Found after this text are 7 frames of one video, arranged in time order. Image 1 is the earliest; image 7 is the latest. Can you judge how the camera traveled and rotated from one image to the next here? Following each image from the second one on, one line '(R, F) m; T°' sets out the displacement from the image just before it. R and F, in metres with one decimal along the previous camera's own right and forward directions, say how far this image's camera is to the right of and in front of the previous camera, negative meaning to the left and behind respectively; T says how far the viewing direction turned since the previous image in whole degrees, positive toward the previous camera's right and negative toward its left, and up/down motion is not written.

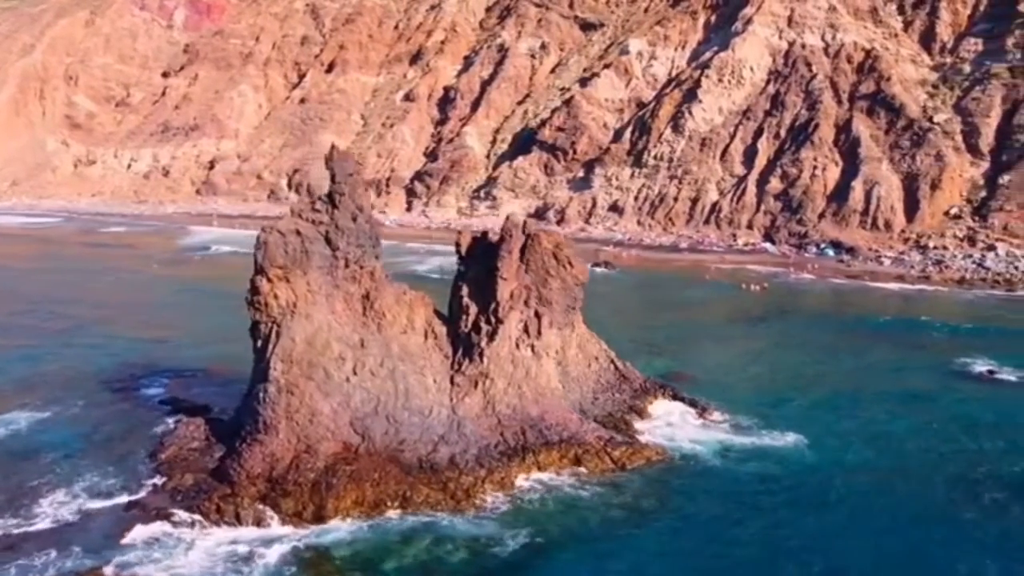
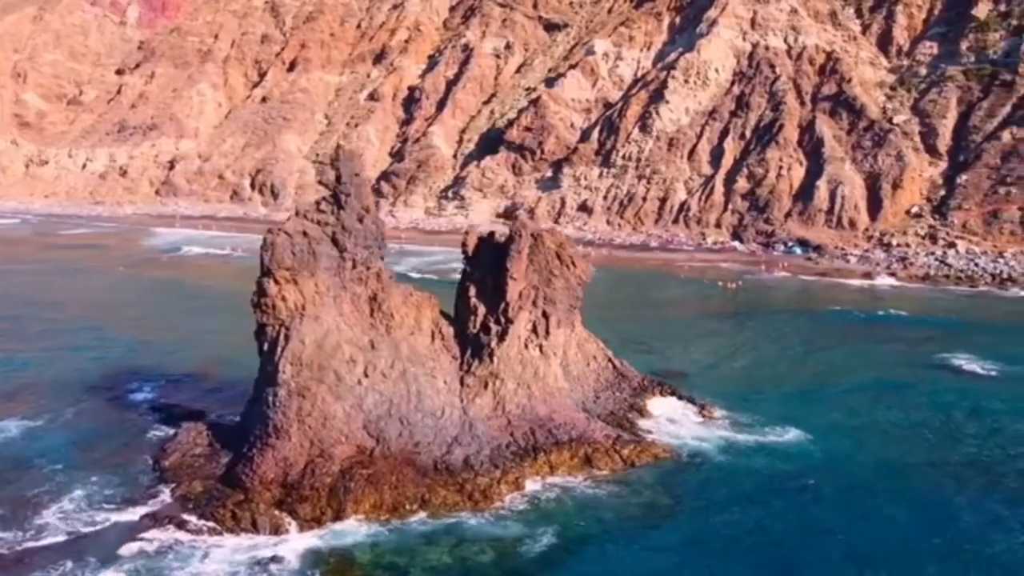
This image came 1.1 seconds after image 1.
(-2.1, -0.2) m; +4°
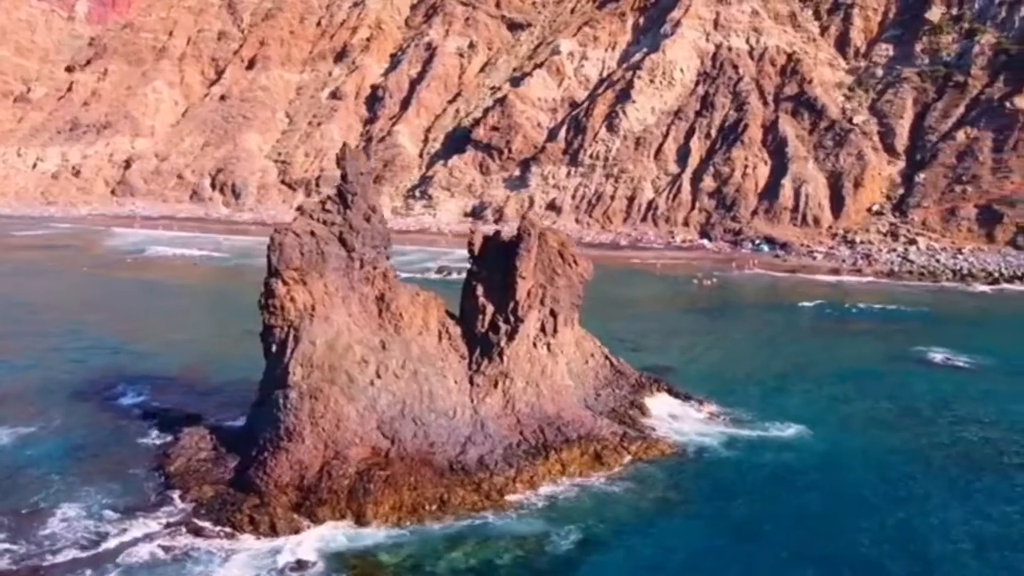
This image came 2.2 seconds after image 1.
(-2.2, -0.1) m; +4°
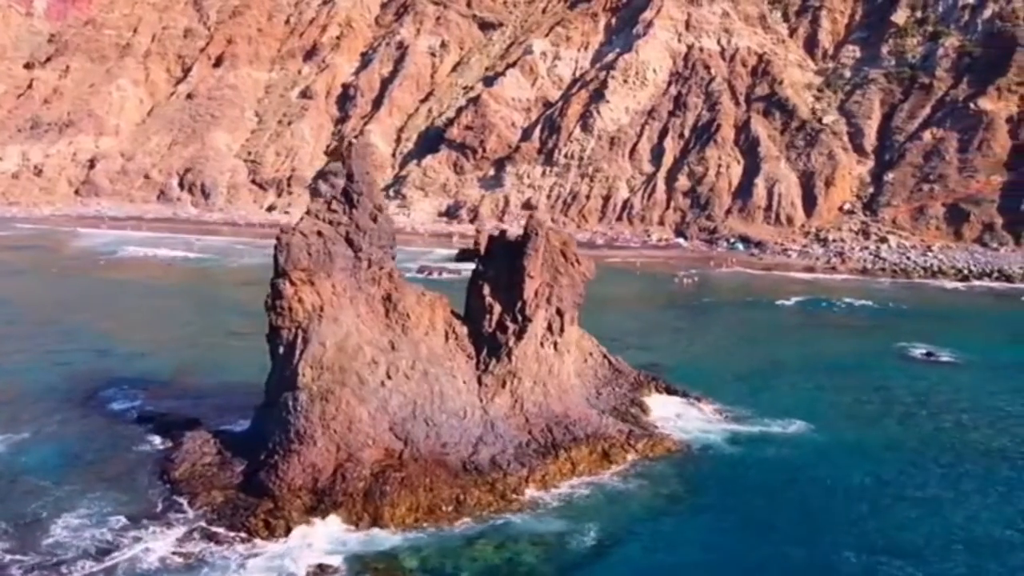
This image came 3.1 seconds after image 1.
(-1.7, 0.0) m; +3°
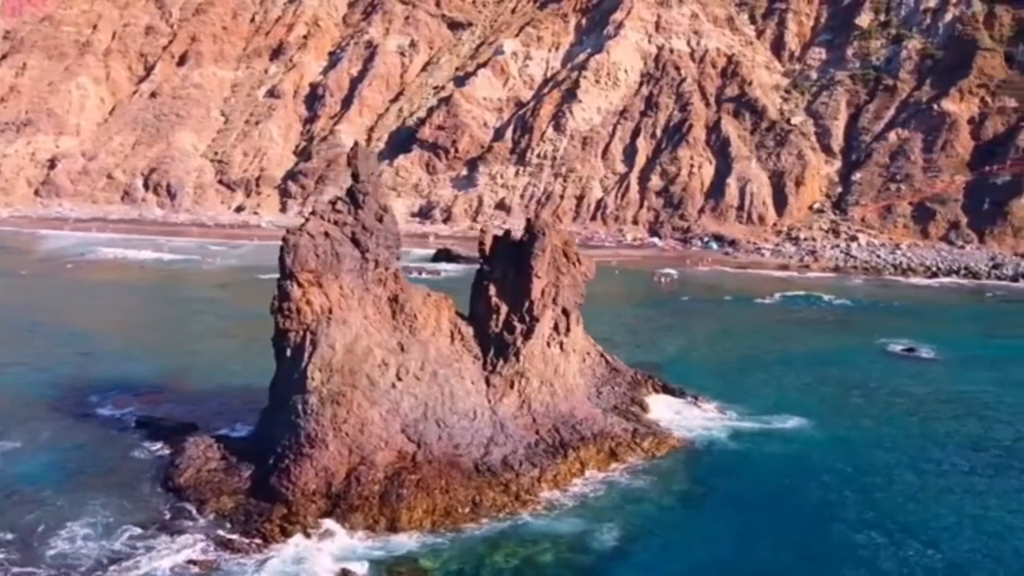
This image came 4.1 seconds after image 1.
(-1.8, +0.1) m; +3°
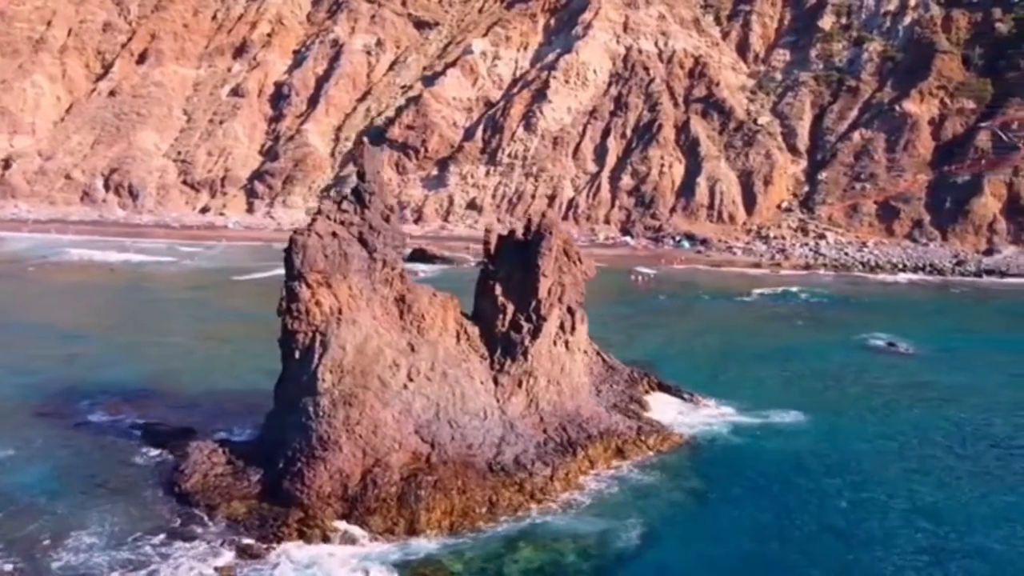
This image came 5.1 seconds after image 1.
(-1.9, +0.2) m; +4°
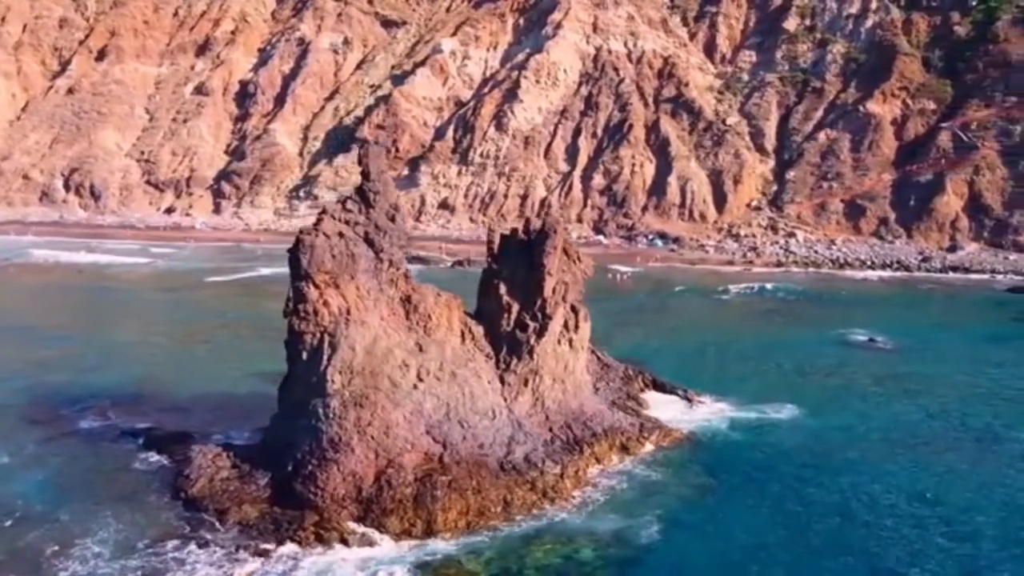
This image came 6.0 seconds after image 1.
(-1.8, +0.2) m; +4°
